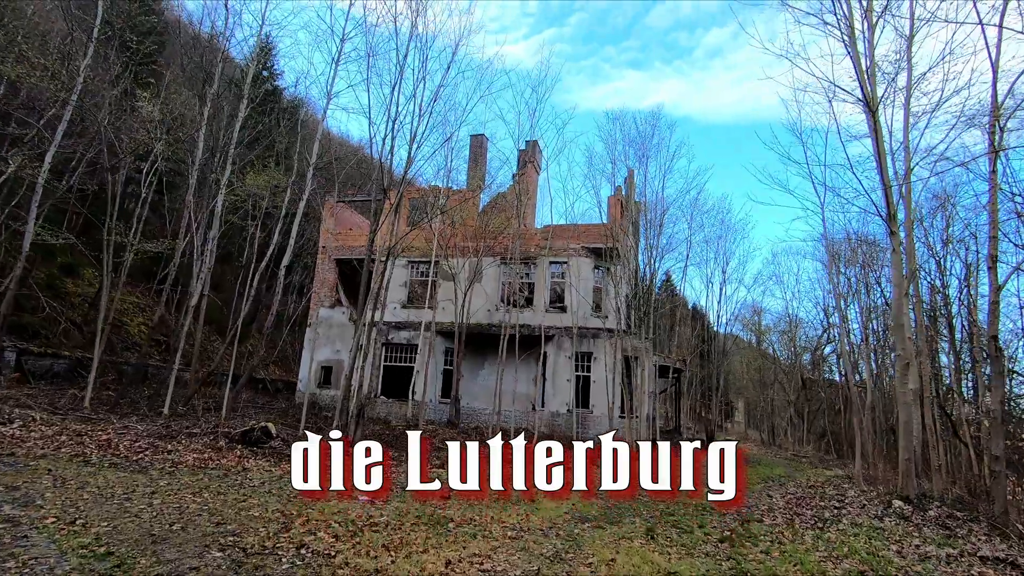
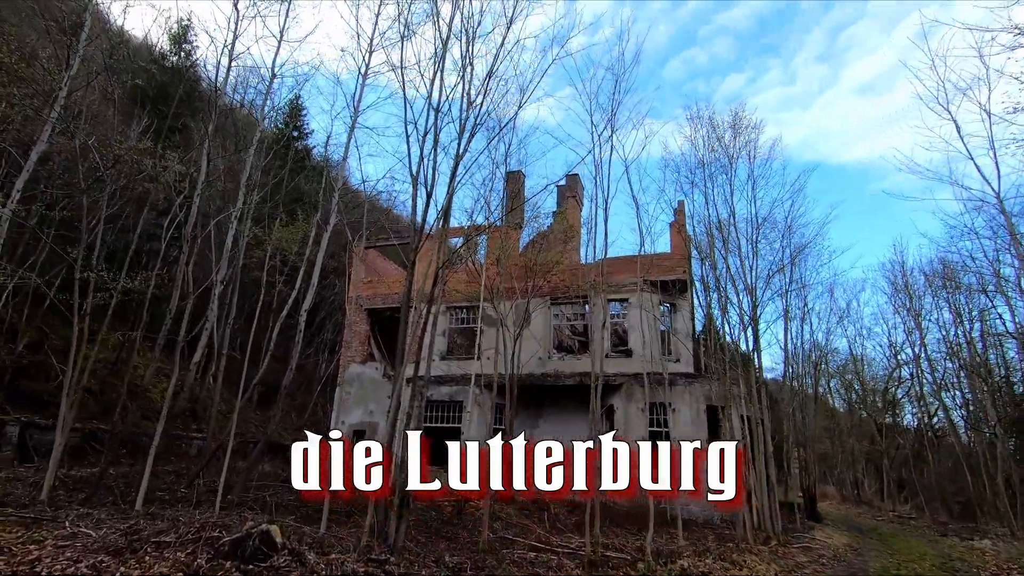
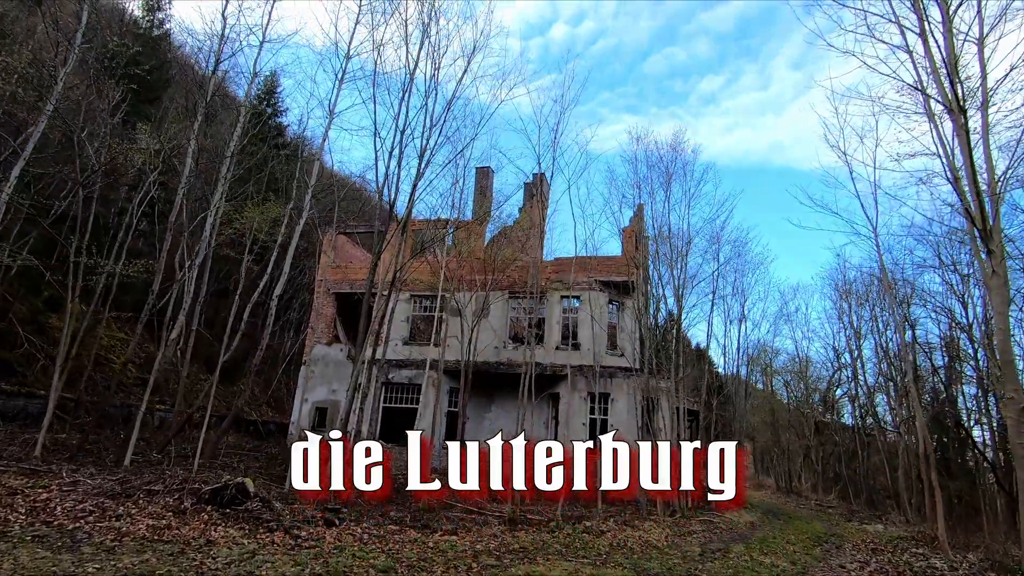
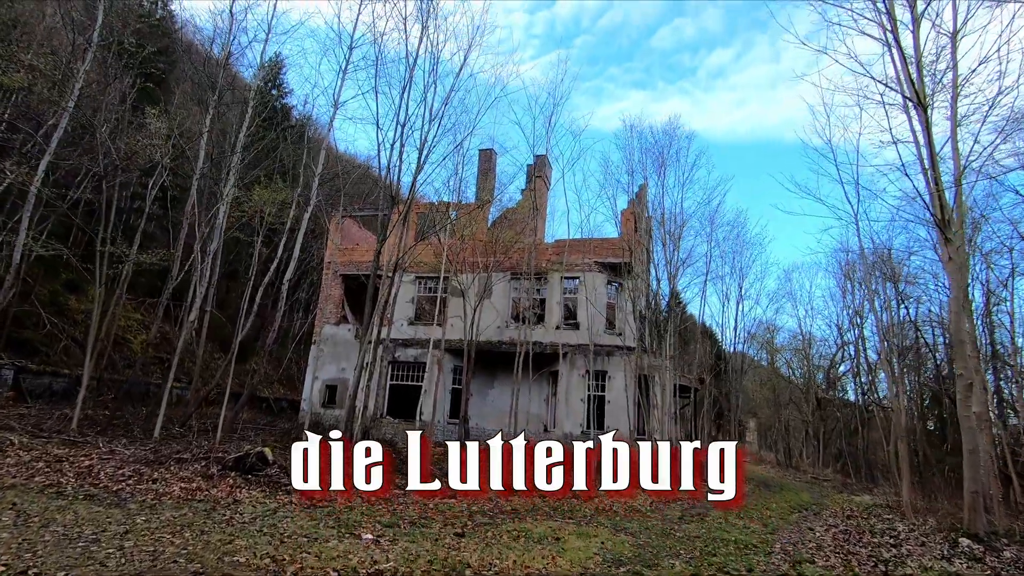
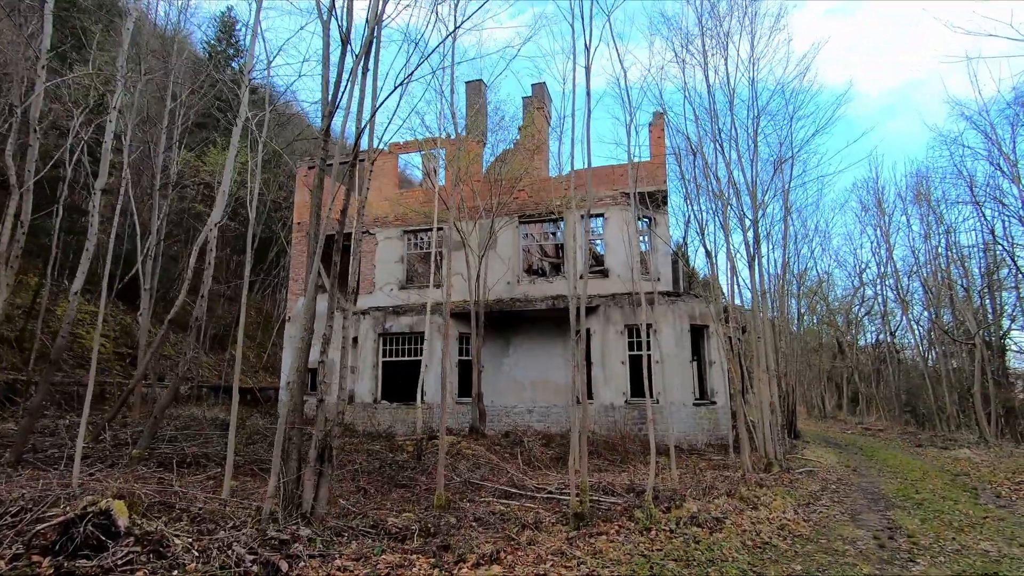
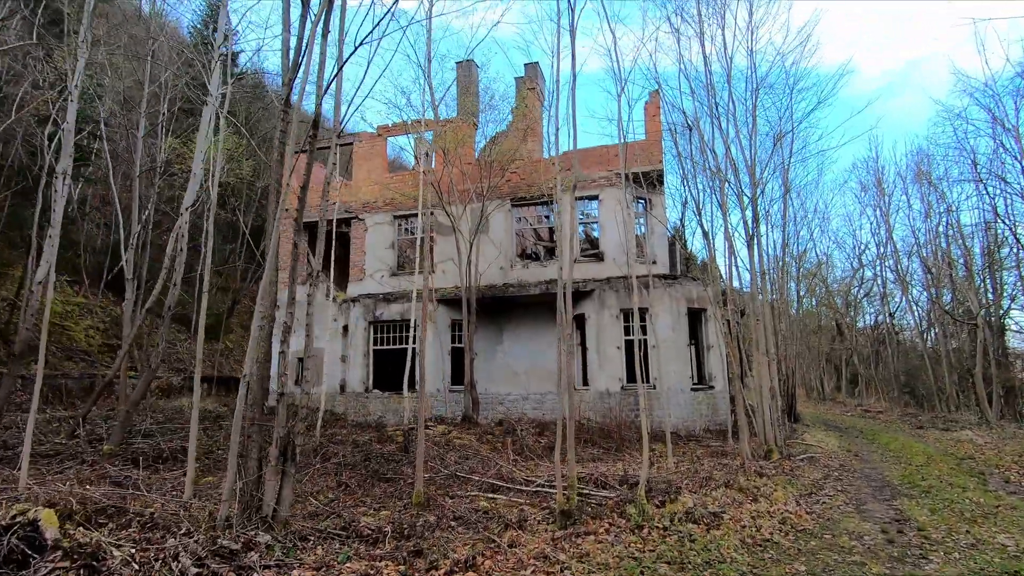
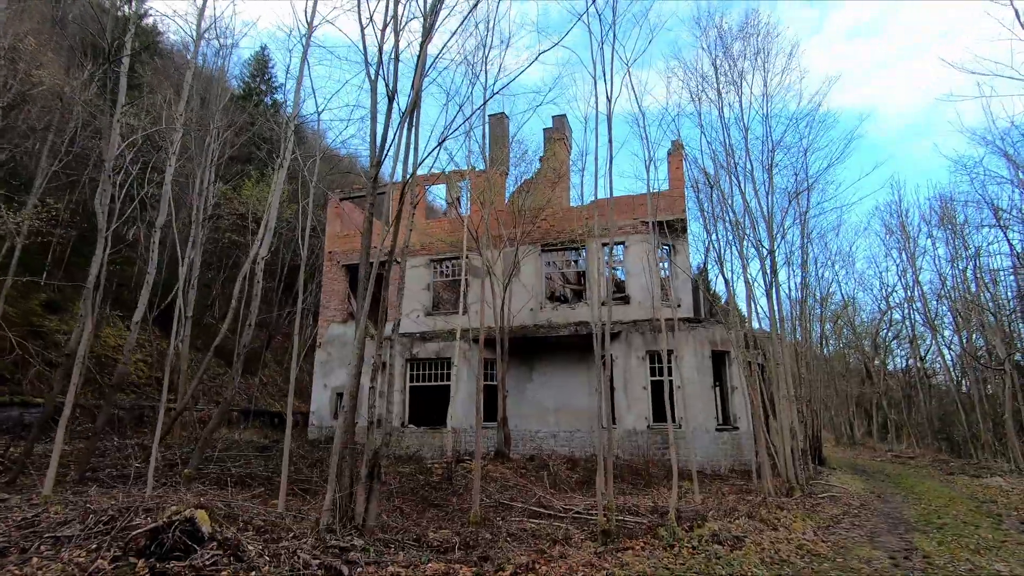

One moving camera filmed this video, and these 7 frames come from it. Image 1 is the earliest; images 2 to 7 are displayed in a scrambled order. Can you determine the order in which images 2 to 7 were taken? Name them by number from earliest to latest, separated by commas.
4, 3, 2, 7, 5, 6
